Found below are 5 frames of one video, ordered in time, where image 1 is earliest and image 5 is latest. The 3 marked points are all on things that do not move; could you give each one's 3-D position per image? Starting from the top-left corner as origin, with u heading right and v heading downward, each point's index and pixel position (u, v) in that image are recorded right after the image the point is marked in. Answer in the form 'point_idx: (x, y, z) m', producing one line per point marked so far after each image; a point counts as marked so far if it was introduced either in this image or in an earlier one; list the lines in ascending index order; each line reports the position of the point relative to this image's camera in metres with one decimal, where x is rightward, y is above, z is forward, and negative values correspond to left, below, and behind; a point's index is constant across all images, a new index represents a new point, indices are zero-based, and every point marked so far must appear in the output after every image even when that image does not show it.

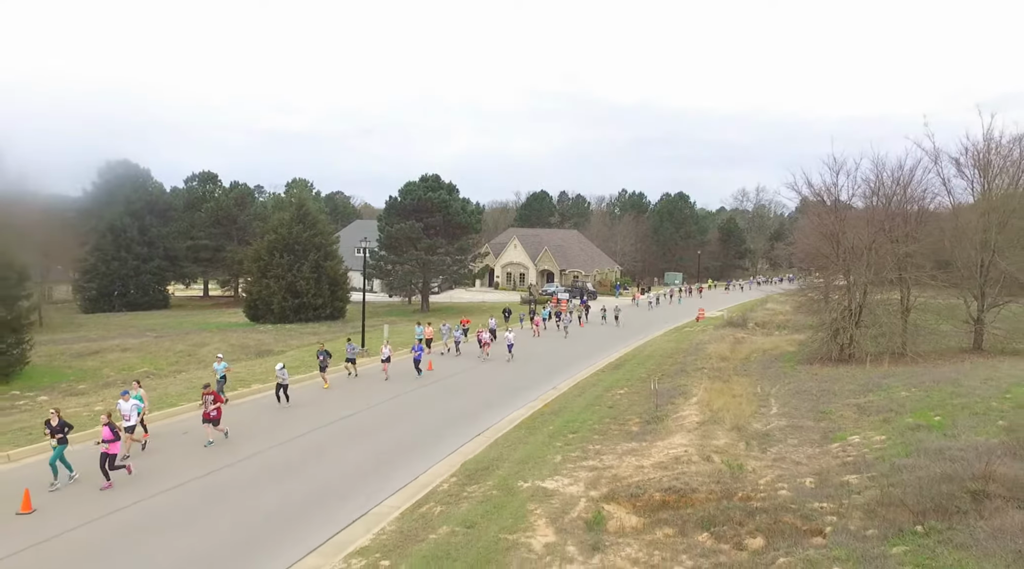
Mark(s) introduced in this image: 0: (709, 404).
0: (+4.7, -2.8, +17.8) m
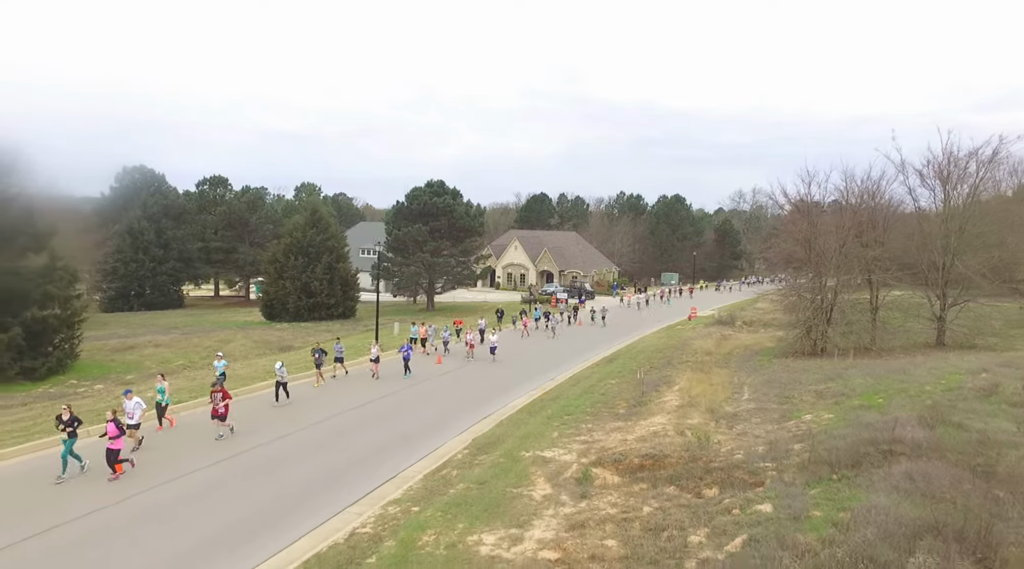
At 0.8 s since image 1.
0: (+4.7, -2.8, +20.2) m
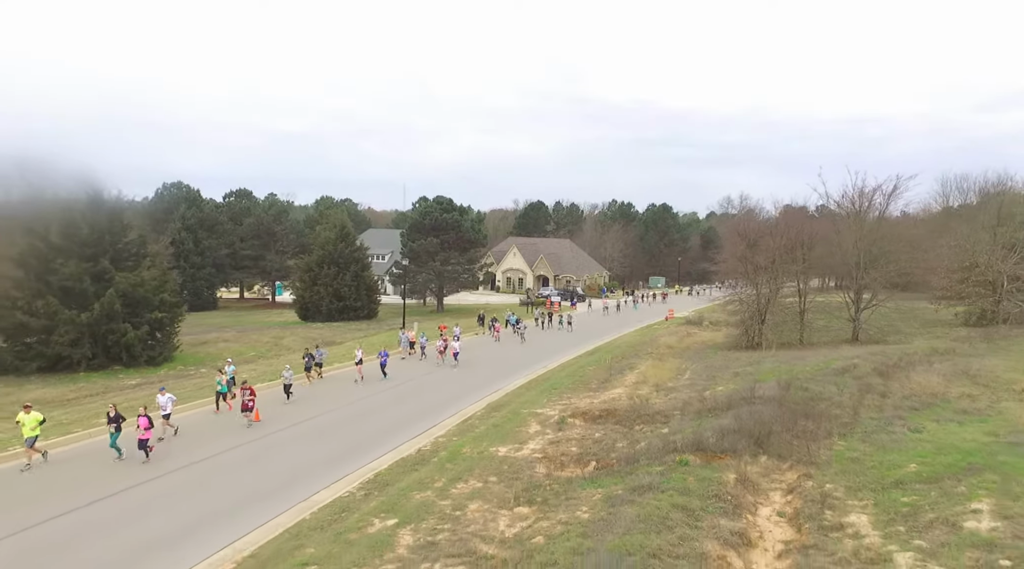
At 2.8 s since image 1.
0: (+4.8, -3.2, +27.3) m
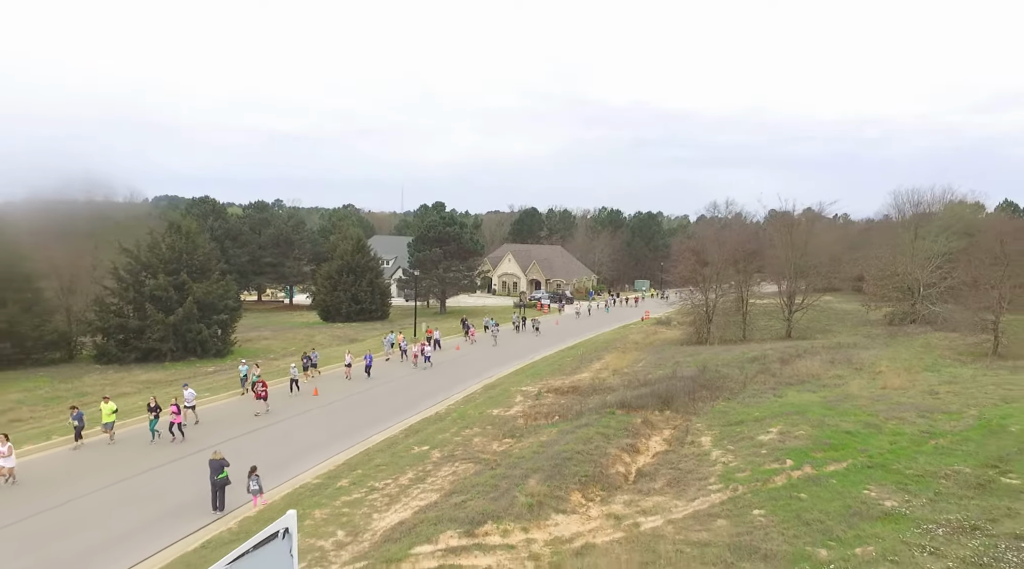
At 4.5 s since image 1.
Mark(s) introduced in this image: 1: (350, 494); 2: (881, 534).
0: (+4.5, -3.6, +34.7) m
1: (-3.4, -4.3, +15.7) m
2: (+5.5, -3.8, +11.4) m
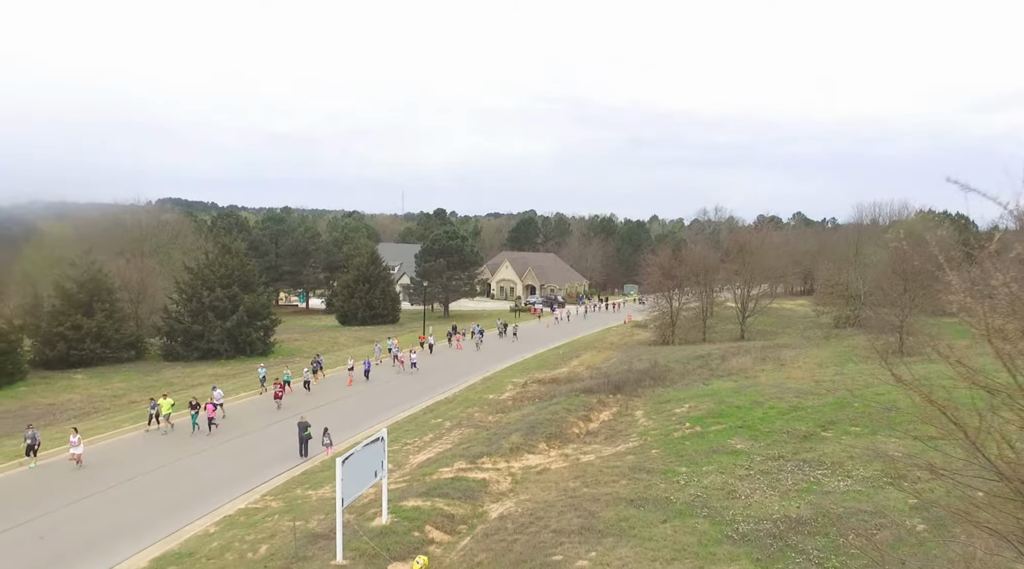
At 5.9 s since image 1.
0: (+4.1, -4.2, +42.1) m
1: (-3.7, -4.9, +23.1) m
2: (+5.2, -4.4, +18.8) m
